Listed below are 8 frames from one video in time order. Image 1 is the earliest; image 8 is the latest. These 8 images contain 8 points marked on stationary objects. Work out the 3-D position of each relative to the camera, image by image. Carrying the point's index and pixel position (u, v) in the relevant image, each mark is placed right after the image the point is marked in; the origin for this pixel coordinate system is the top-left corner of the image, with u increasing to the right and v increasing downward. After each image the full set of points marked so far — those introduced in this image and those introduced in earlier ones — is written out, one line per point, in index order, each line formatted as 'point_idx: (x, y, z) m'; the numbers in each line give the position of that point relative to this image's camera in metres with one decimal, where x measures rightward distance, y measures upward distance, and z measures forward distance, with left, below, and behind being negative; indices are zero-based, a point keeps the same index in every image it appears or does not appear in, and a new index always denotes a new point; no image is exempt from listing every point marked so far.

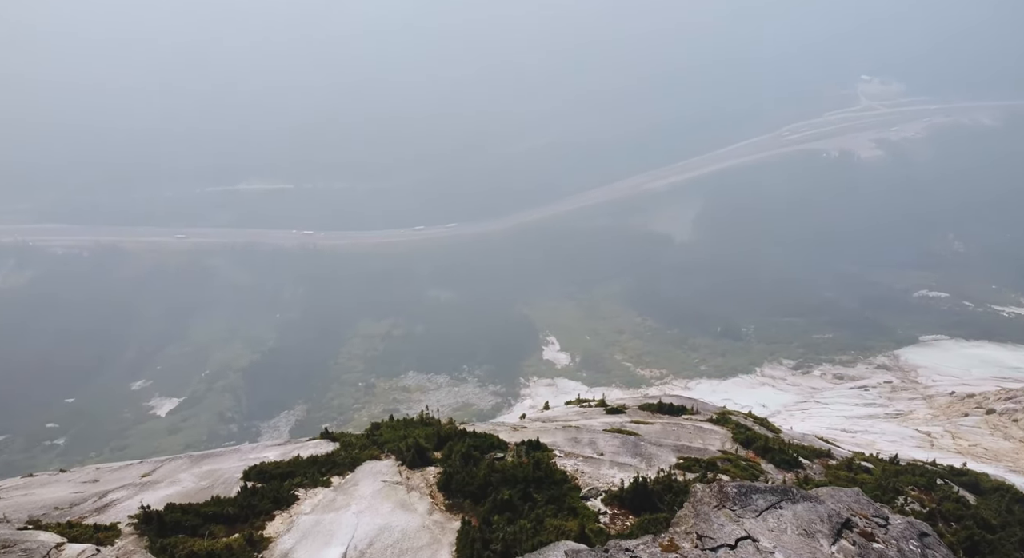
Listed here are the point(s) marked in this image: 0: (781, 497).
0: (+9.5, -7.7, +19.8) m
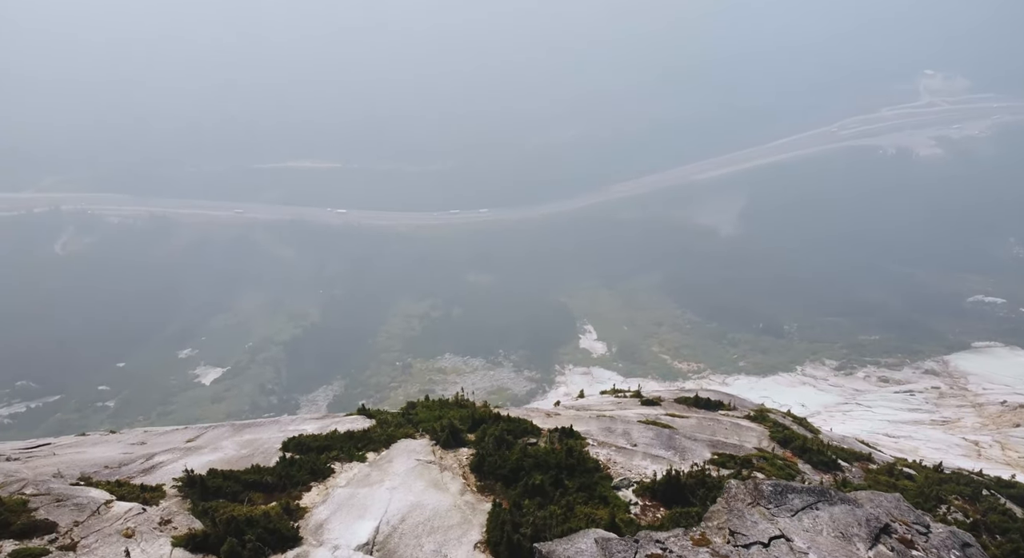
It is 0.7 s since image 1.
0: (+10.6, -7.6, +19.4) m
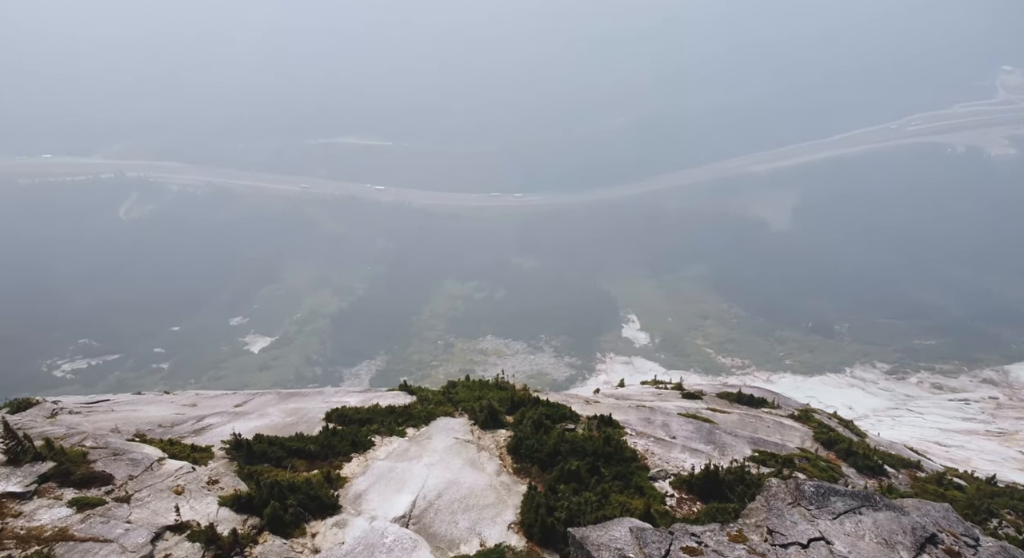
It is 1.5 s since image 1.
0: (+11.8, -7.6, +19.0) m
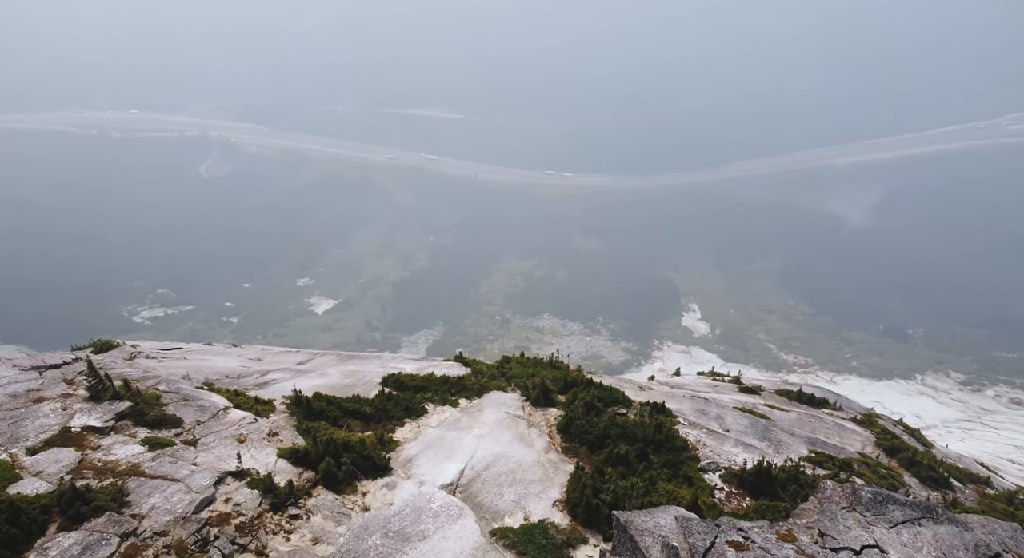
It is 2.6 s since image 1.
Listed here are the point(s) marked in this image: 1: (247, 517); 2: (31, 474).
0: (+13.4, -7.7, +18.4) m
1: (-9.3, -8.3, +19.5) m
2: (-17.0, -6.9, +19.7) m
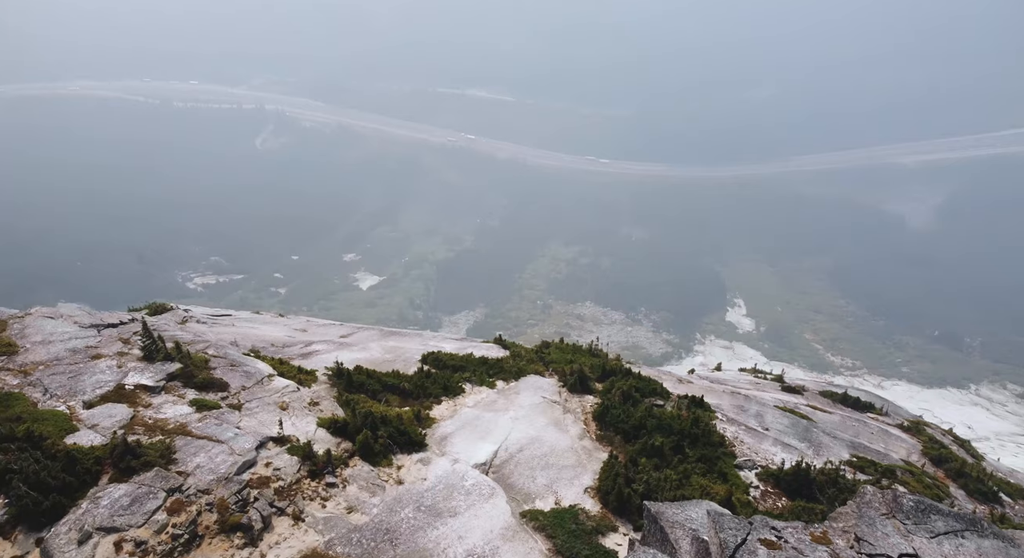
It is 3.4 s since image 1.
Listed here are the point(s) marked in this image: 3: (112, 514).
0: (+14.5, -7.9, +17.9) m
1: (-8.1, -7.3, +20.1) m
2: (-15.7, -5.4, +20.7) m
3: (-12.8, -7.5, +17.7) m
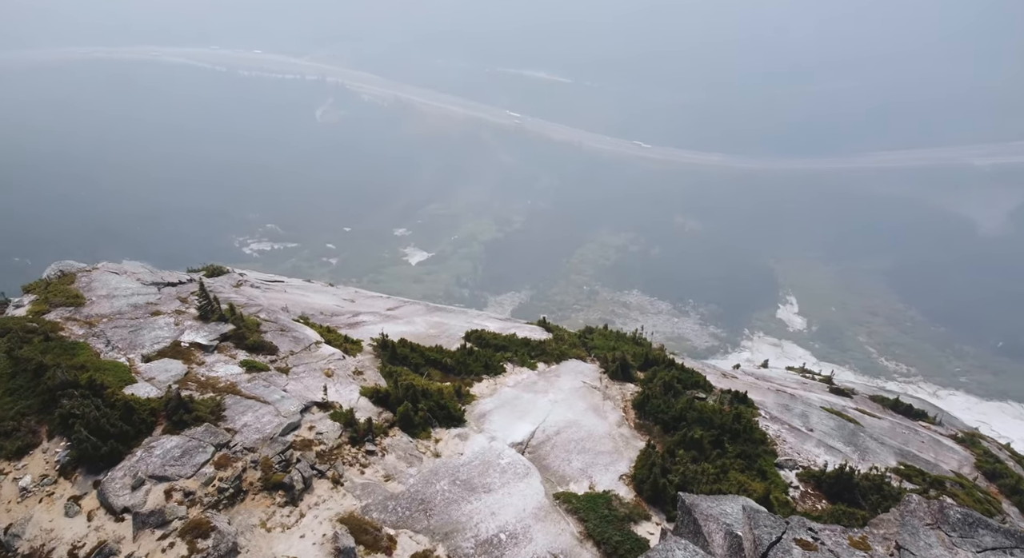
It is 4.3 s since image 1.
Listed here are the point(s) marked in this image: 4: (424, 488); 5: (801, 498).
0: (+15.7, -8.2, +17.3) m
1: (-6.8, -6.1, +20.7) m
2: (-14.2, -3.8, +21.6) m
3: (-11.6, -6.2, +18.6) m
4: (-3.1, -7.4, +19.9) m
5: (+10.3, -7.8, +20.0) m
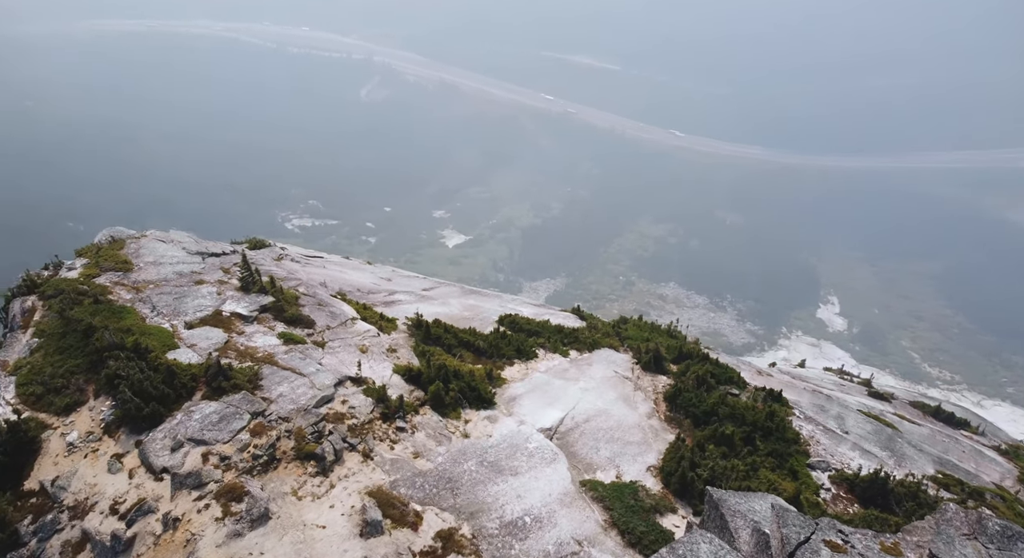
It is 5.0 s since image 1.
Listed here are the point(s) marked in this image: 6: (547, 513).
0: (+16.5, -8.5, +16.9) m
1: (-5.7, -5.3, +21.1) m
2: (-12.9, -2.6, +22.3) m
3: (-10.5, -5.1, +19.2) m
4: (-2.1, -6.7, +20.1) m
5: (+11.3, -7.8, +19.7) m
6: (+1.2, -7.8, +18.7) m
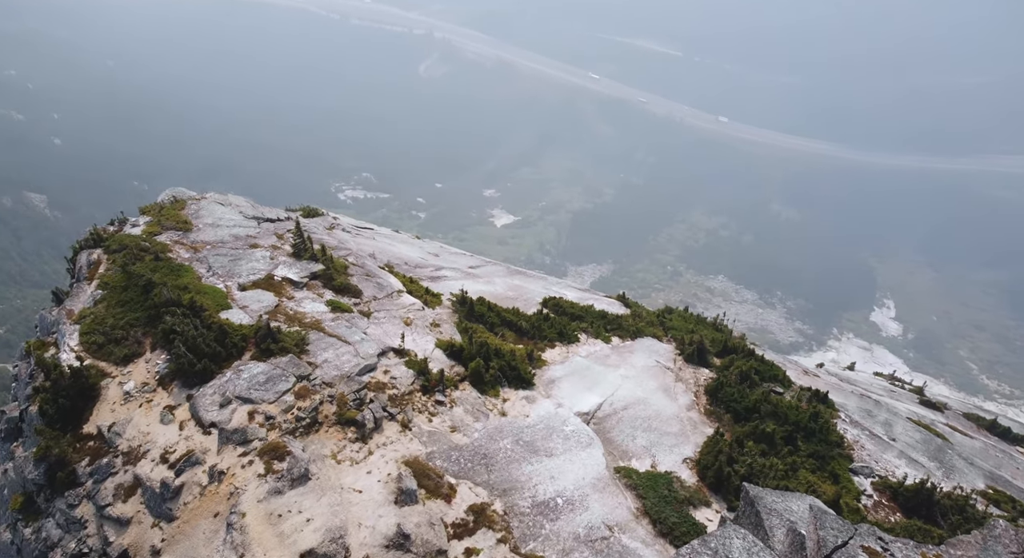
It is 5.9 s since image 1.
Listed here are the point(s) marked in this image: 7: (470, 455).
0: (+17.5, -9.0, +16.3) m
1: (-4.2, -4.3, +21.5) m
2: (-11.1, -1.1, +23.0) m
3: (-9.1, -3.8, +19.9) m
4: (-0.8, -6.0, +20.4) m
5: (+12.5, -7.9, +19.4) m
6: (+2.4, -7.2, +18.9) m
7: (-1.4, -6.2, +19.8) m
